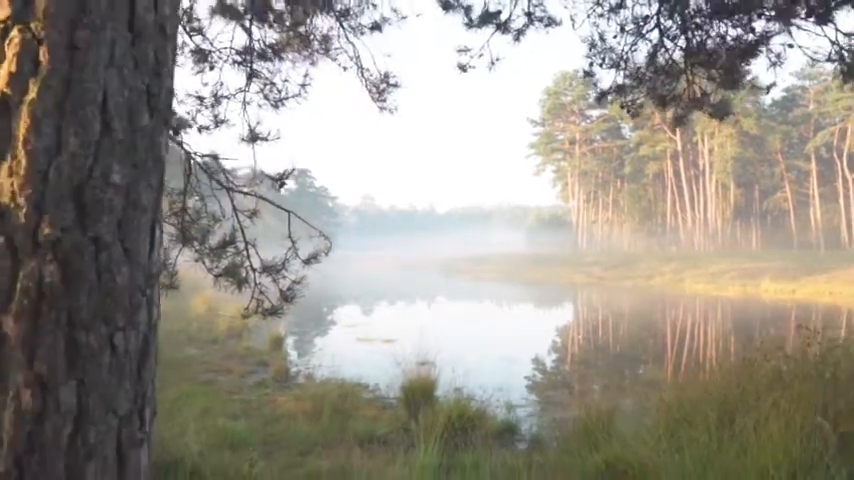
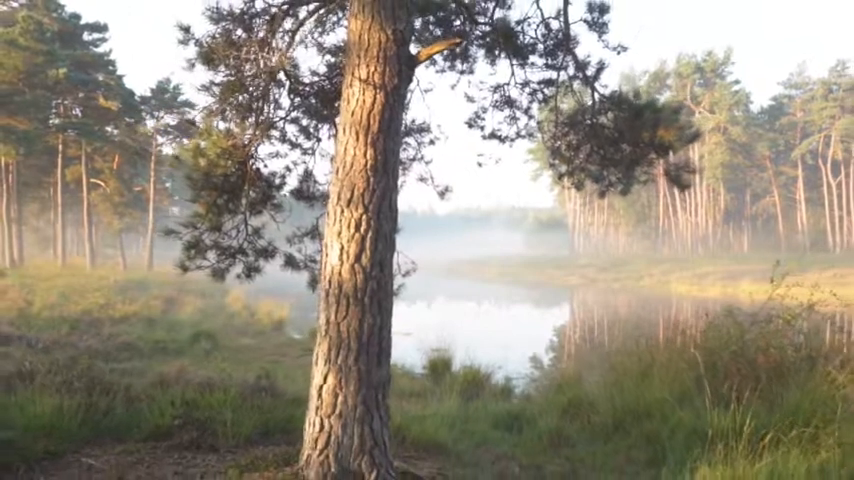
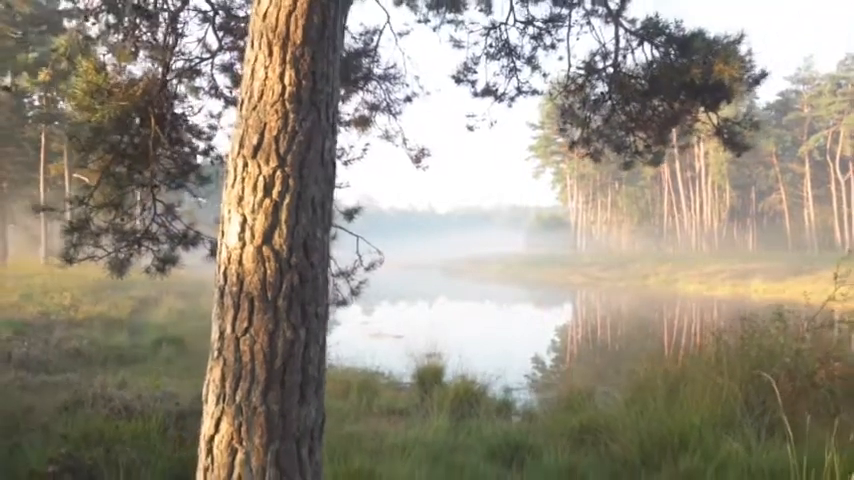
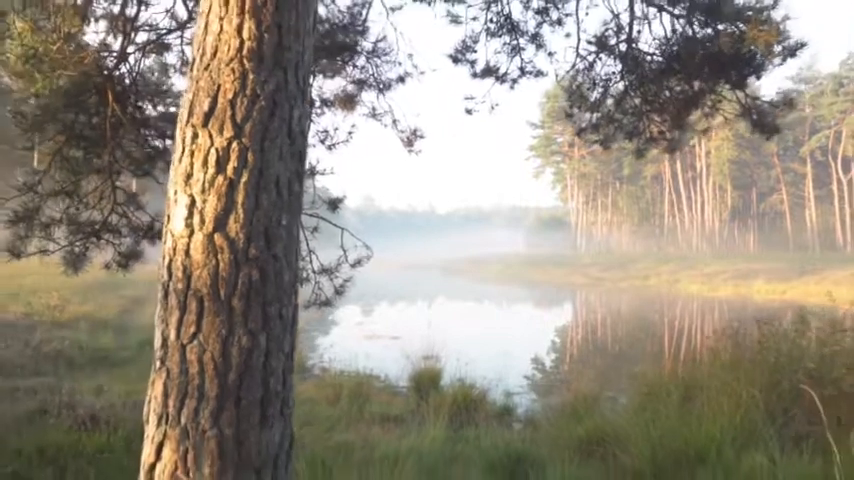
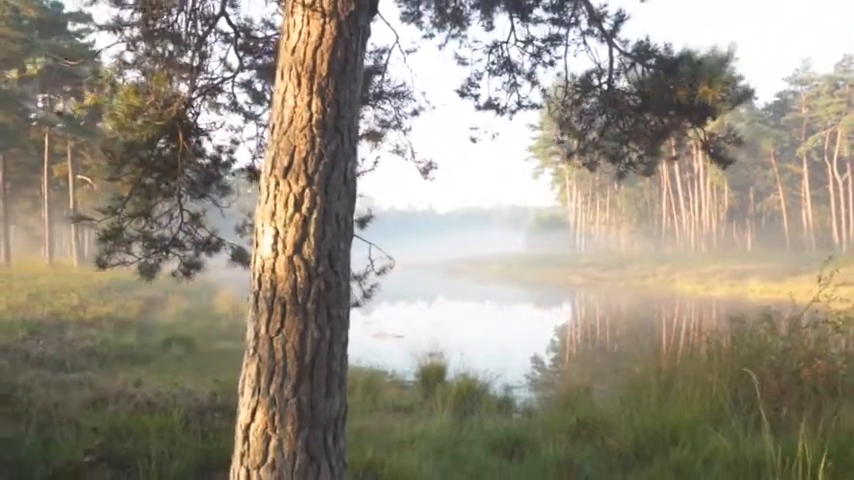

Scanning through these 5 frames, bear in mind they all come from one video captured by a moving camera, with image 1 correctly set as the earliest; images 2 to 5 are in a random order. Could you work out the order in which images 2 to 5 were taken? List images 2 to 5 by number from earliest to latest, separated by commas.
4, 3, 5, 2
